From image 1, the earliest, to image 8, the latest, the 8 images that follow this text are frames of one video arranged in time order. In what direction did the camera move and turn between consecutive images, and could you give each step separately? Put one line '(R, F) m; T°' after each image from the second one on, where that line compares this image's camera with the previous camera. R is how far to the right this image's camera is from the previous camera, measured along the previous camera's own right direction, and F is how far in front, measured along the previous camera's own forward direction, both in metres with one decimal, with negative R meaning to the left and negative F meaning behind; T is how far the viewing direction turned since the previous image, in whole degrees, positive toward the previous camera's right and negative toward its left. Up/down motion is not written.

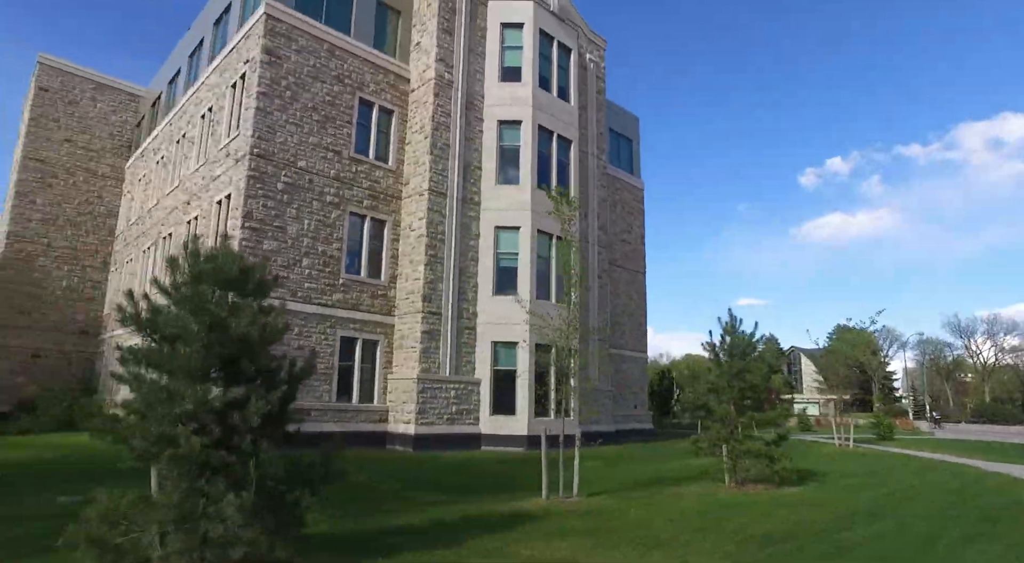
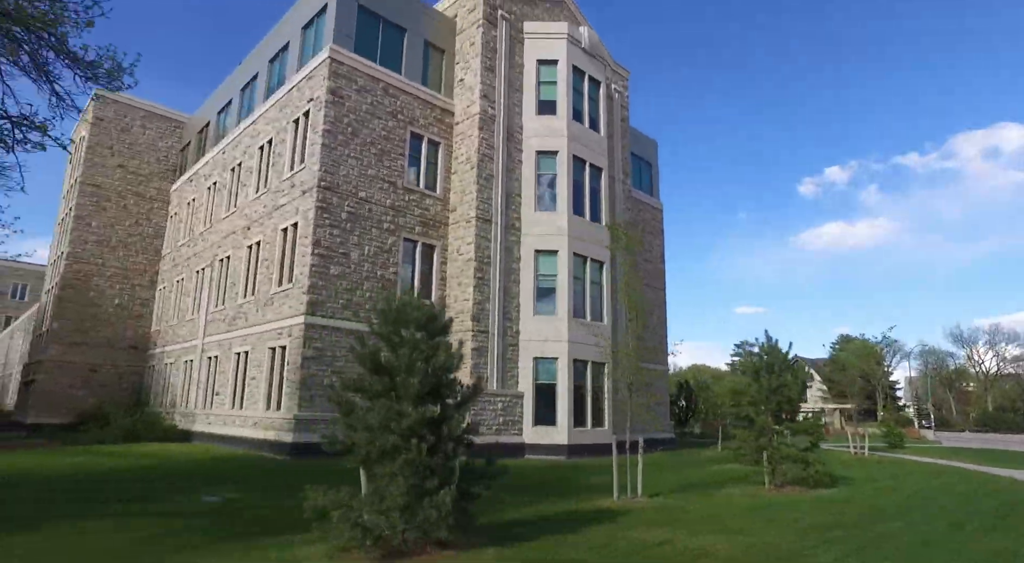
(-1.3, -1.5) m; 0°
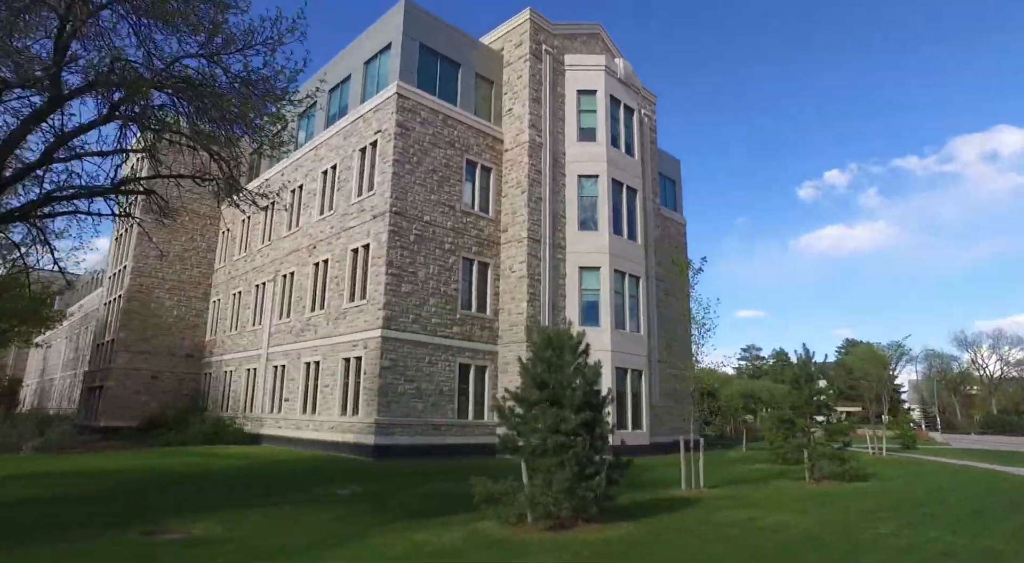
(-1.7, -1.9) m; 0°
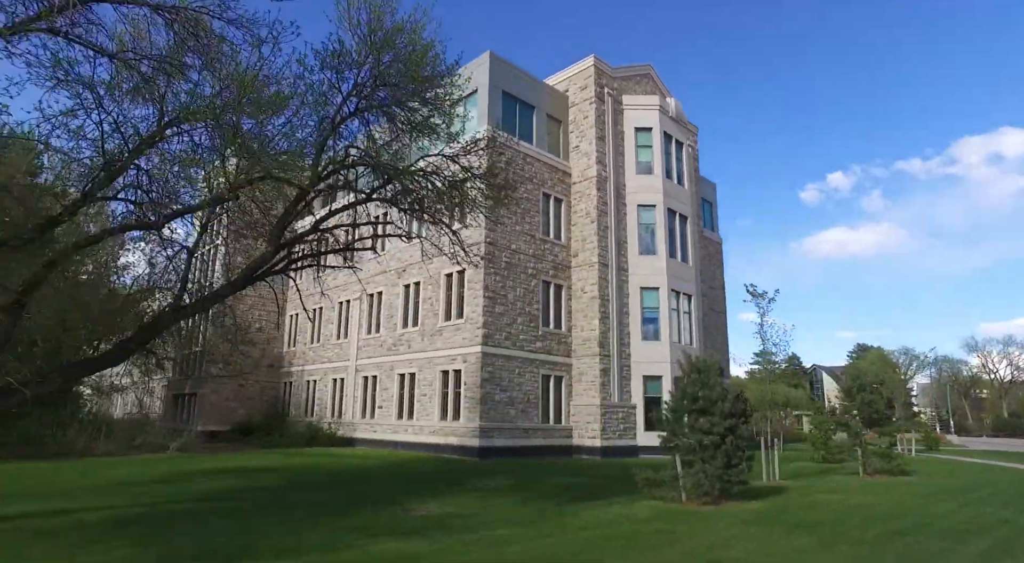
(-2.7, -2.9) m; 0°
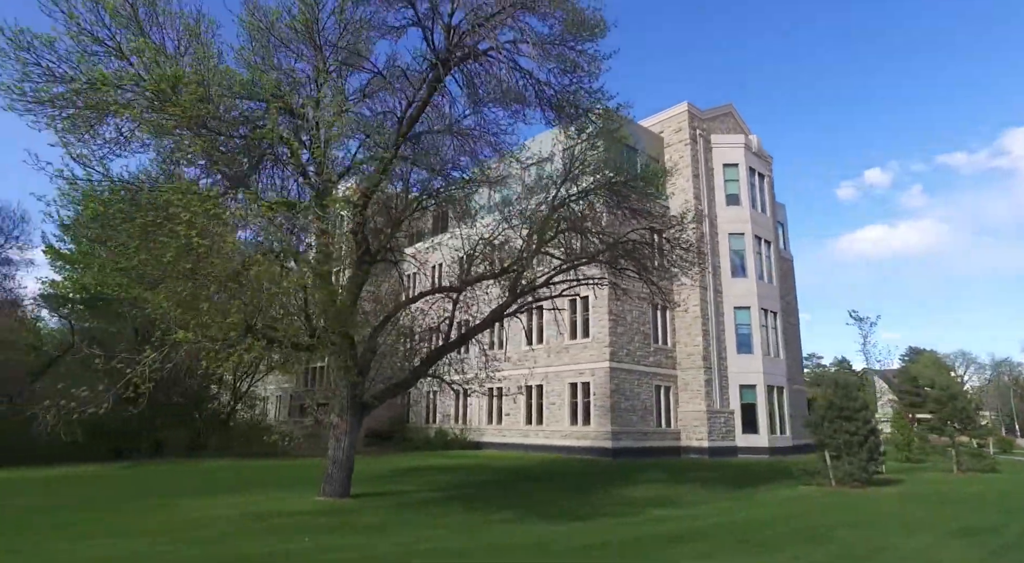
(-3.6, -3.9) m; -3°
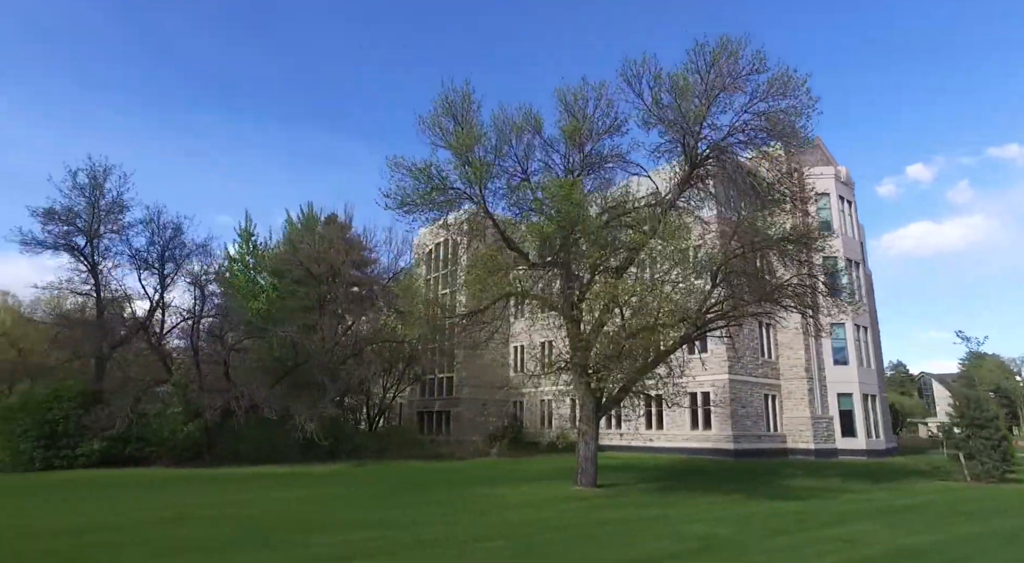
(-4.5, -4.2) m; -3°
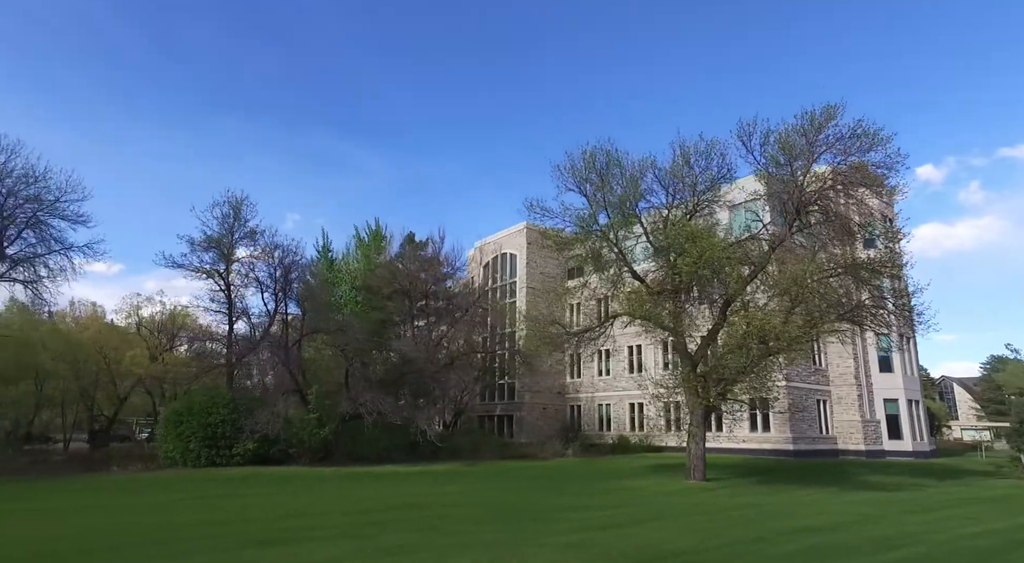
(-3.5, -2.9) m; -1°
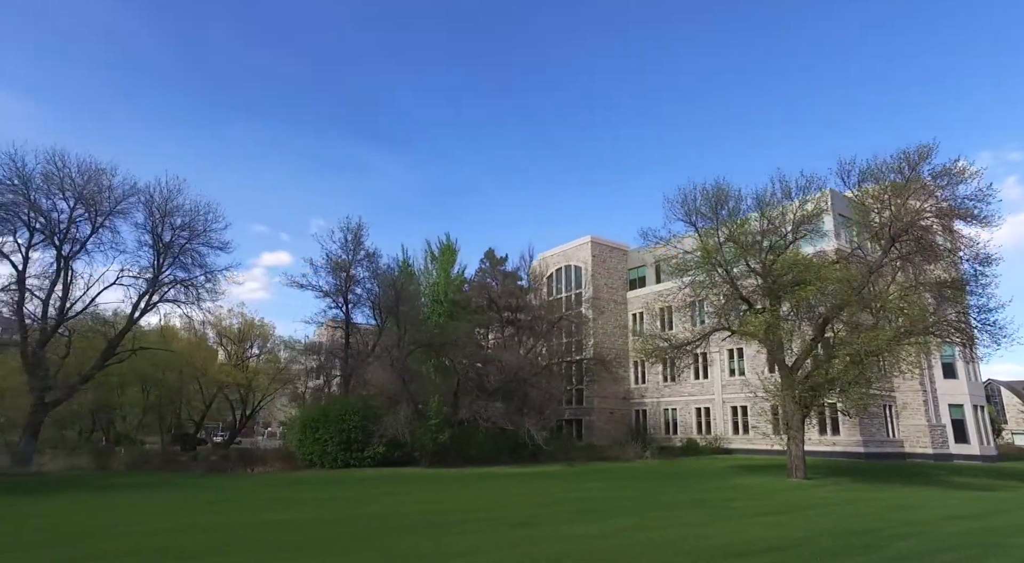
(-3.2, -2.5) m; -2°
